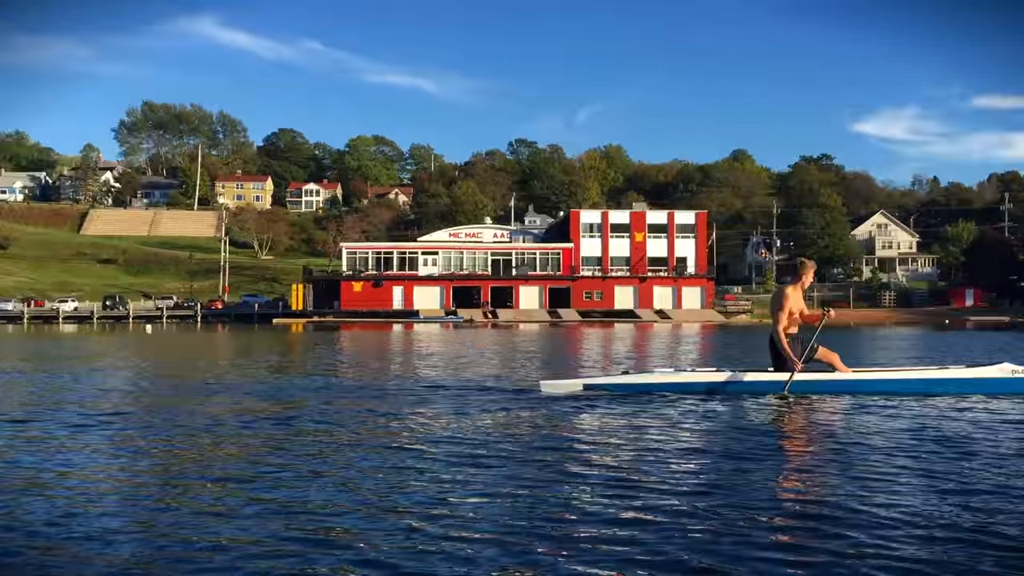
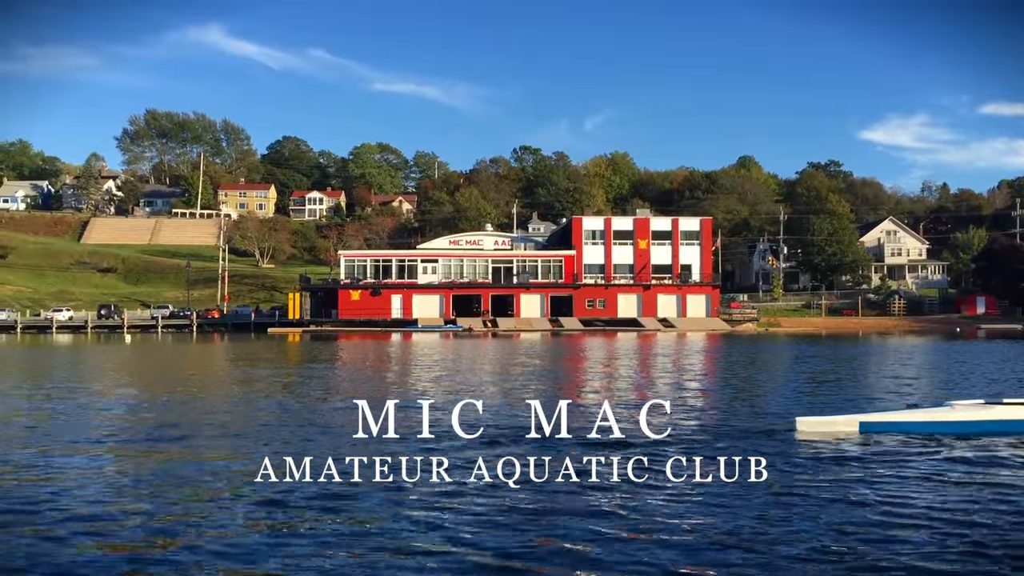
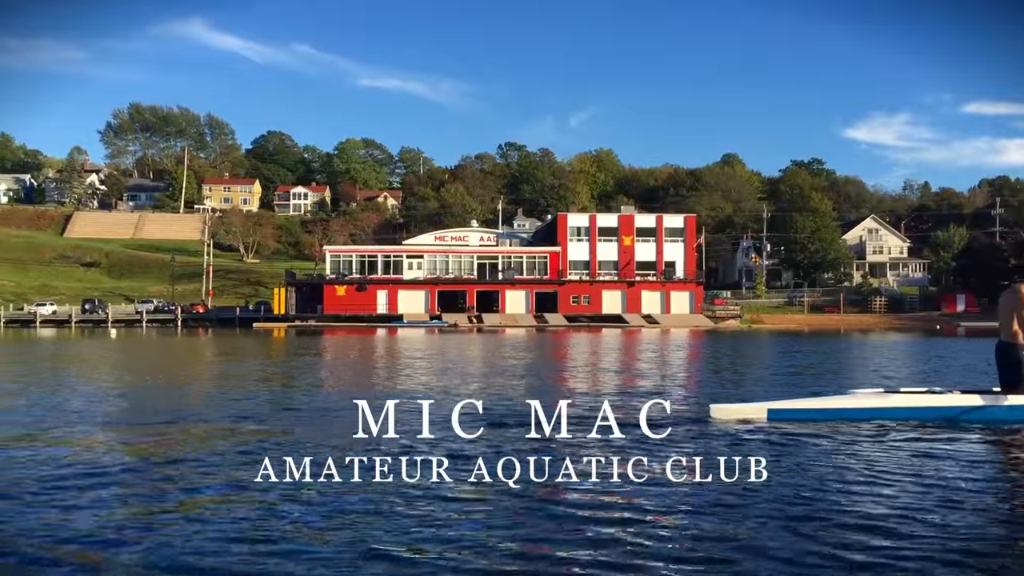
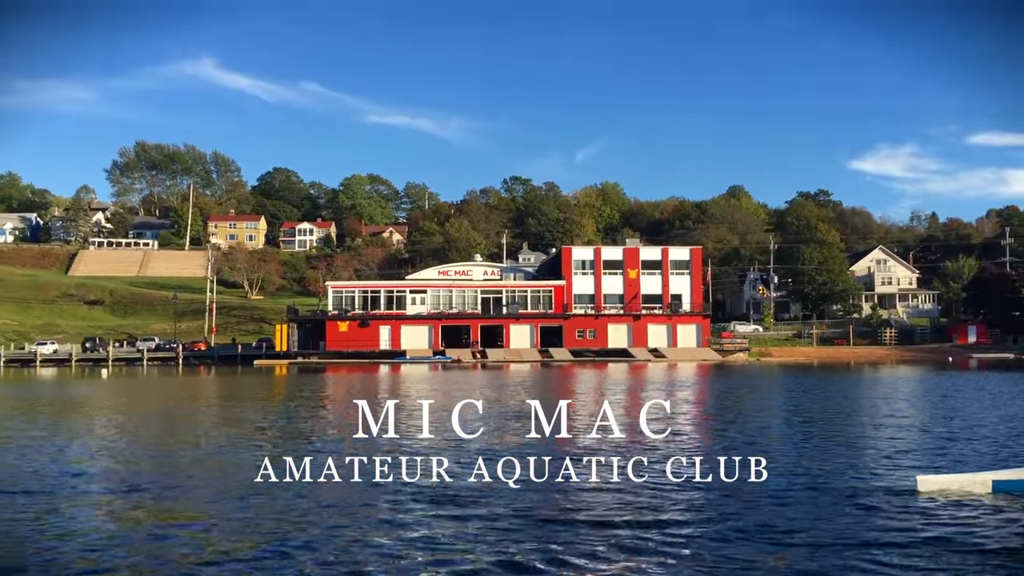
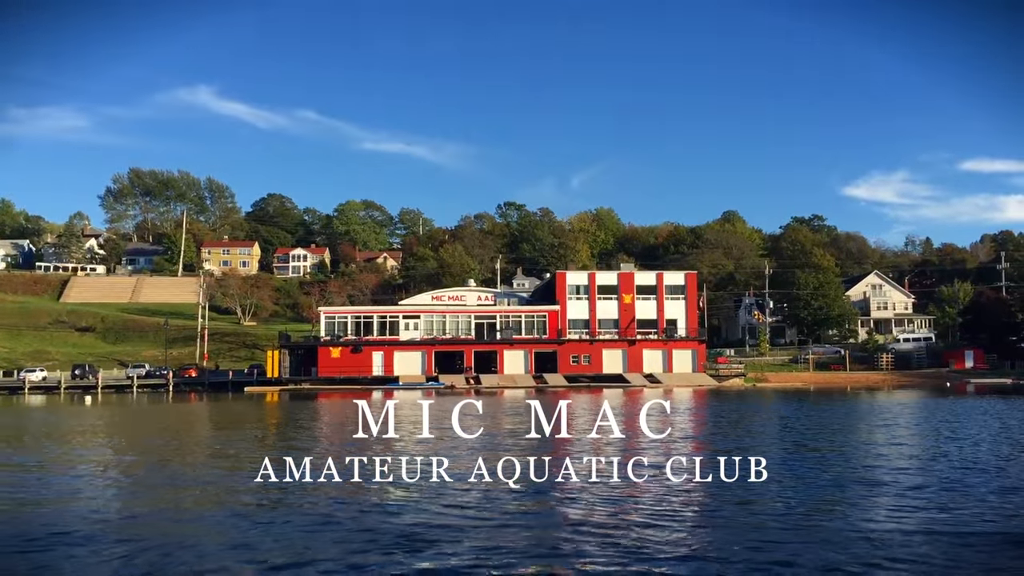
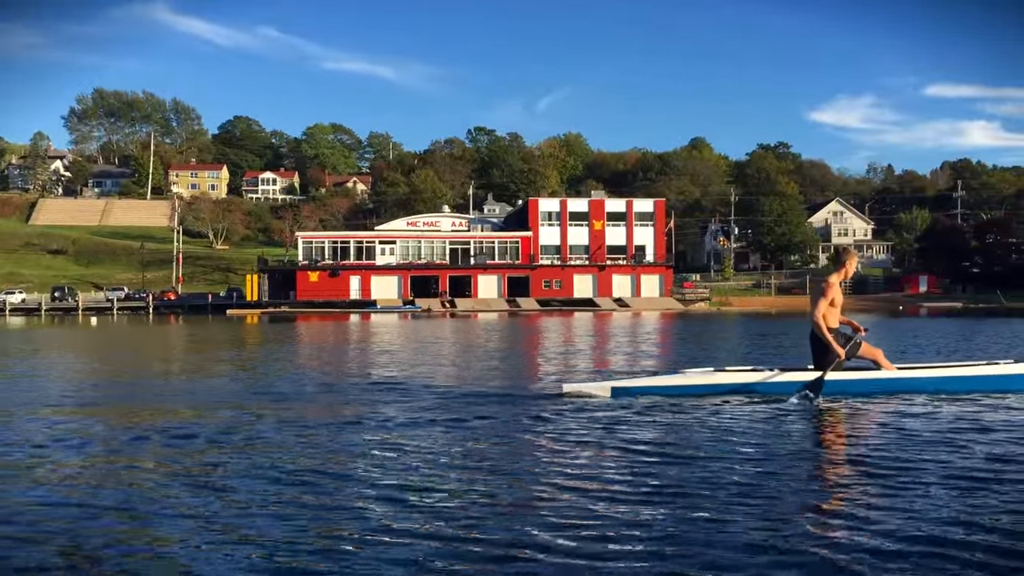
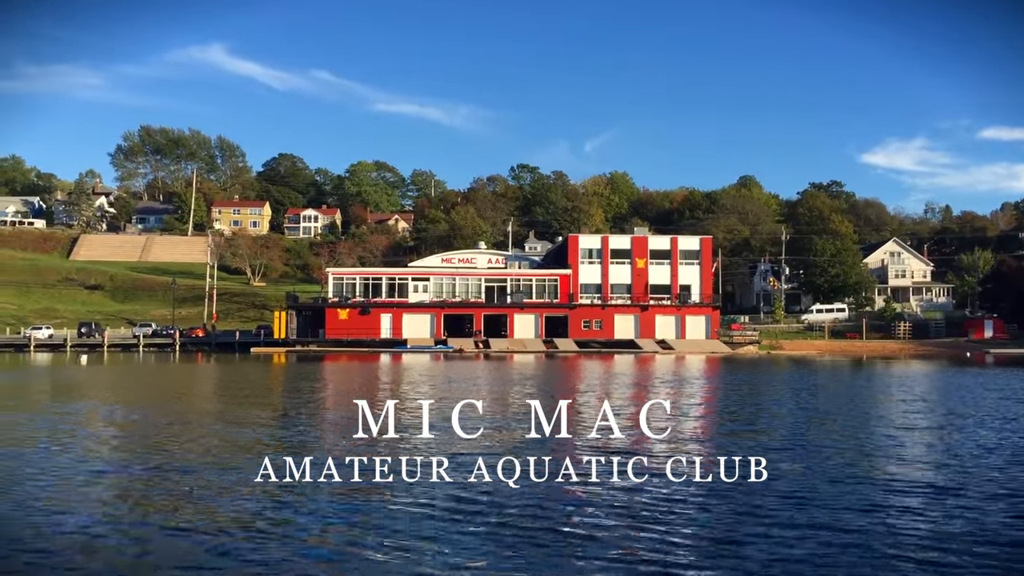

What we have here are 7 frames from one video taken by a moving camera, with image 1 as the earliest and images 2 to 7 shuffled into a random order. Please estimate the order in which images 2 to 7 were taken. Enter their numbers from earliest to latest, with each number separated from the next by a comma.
6, 3, 2, 4, 5, 7
